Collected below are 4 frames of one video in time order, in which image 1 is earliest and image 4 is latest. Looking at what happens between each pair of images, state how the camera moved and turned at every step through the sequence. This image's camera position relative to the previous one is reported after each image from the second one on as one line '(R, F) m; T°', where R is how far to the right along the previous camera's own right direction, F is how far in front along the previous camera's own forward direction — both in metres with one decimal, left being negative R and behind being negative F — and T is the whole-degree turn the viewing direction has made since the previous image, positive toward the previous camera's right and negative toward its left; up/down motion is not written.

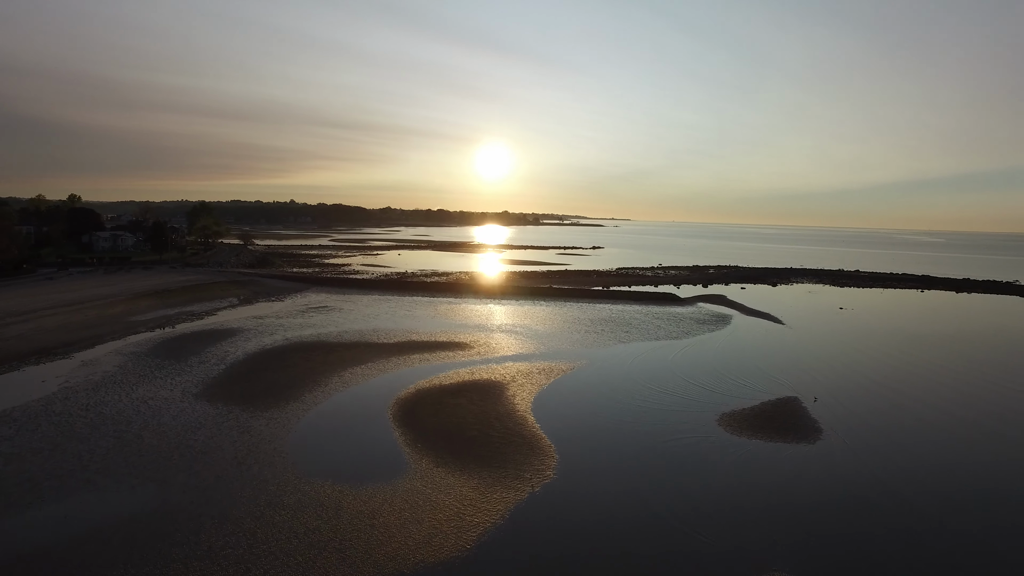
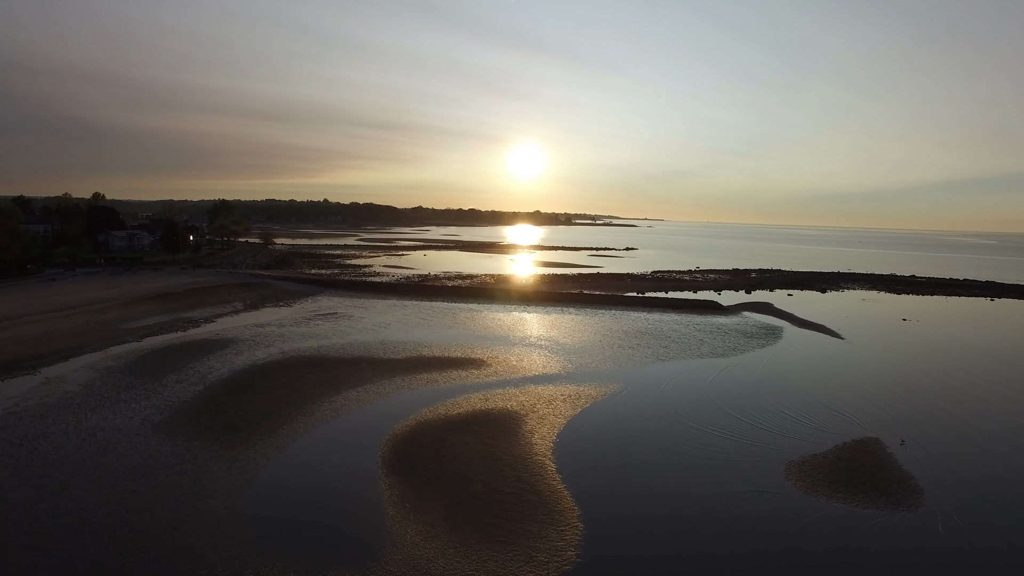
(+0.2, +2.3) m; -3°
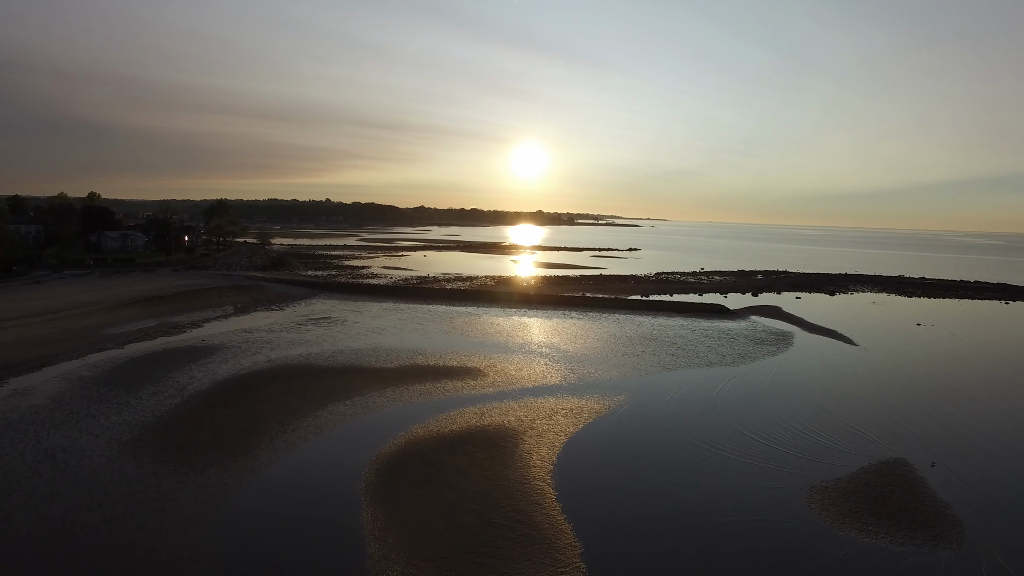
(+0.1, +0.8) m; 0°
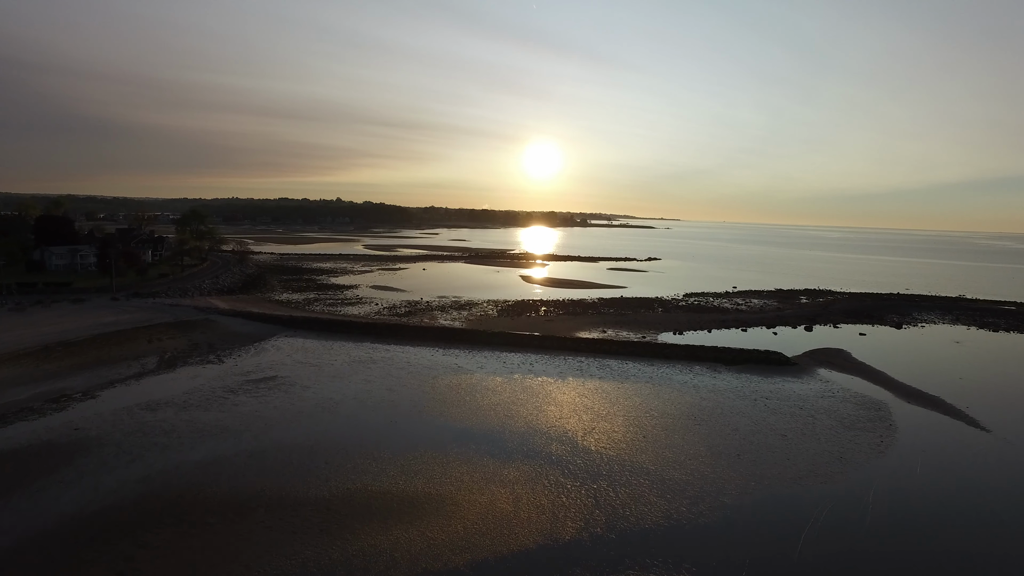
(+0.3, +5.3) m; -1°
